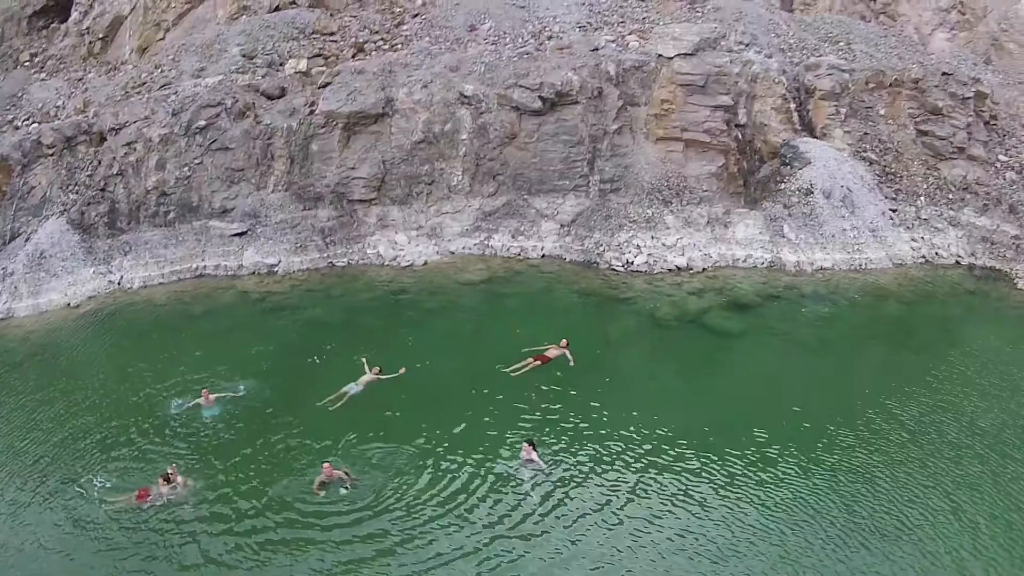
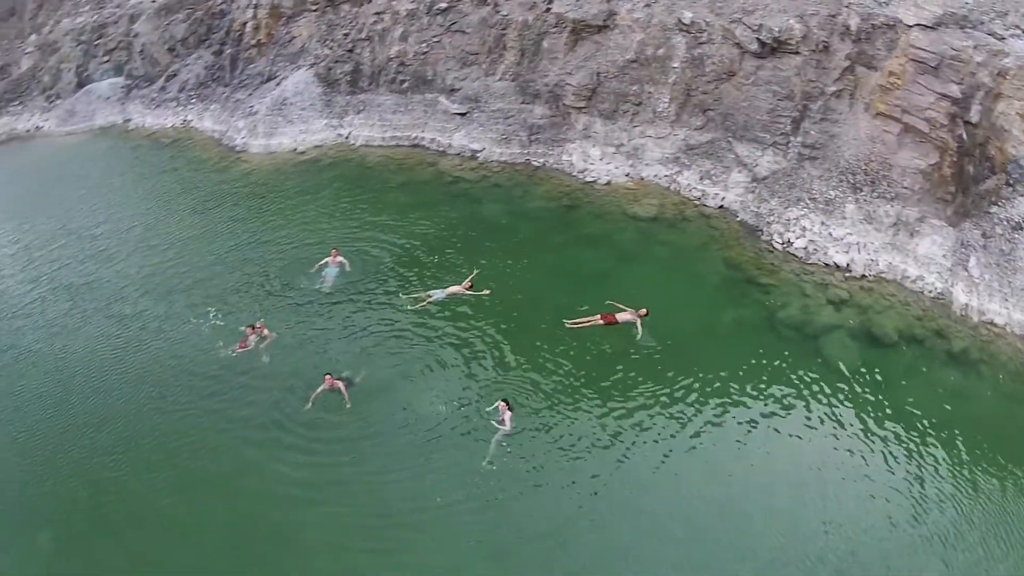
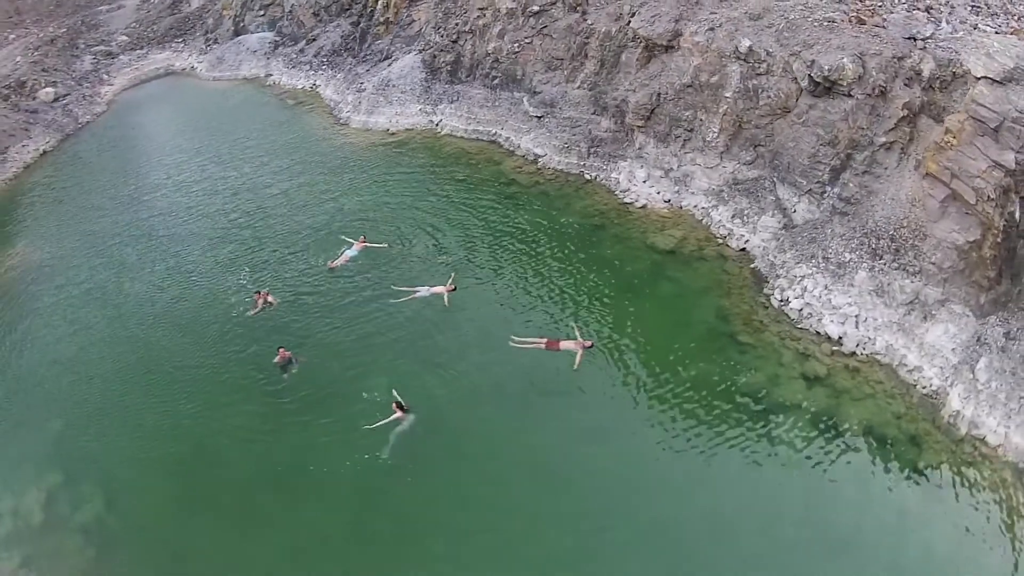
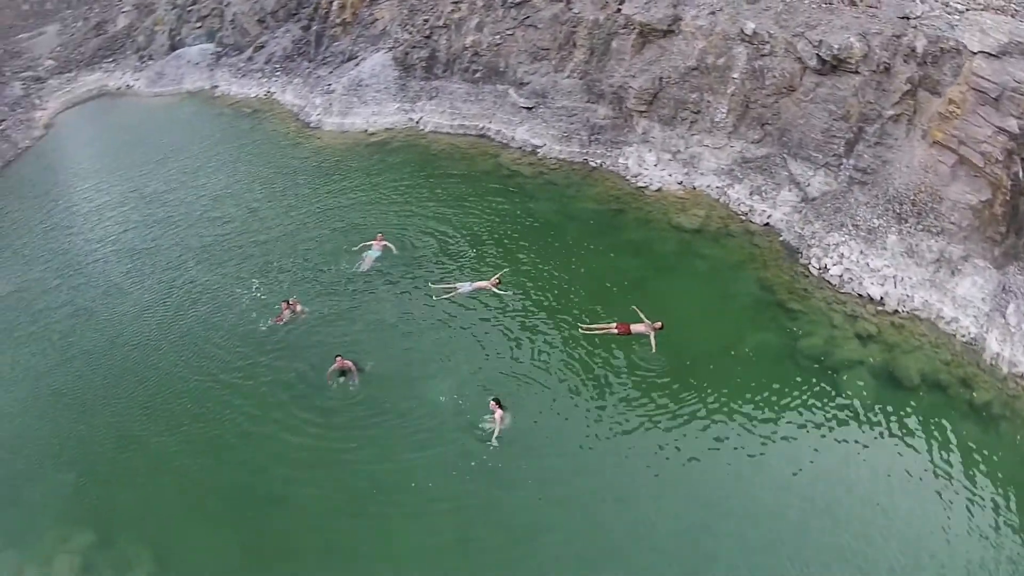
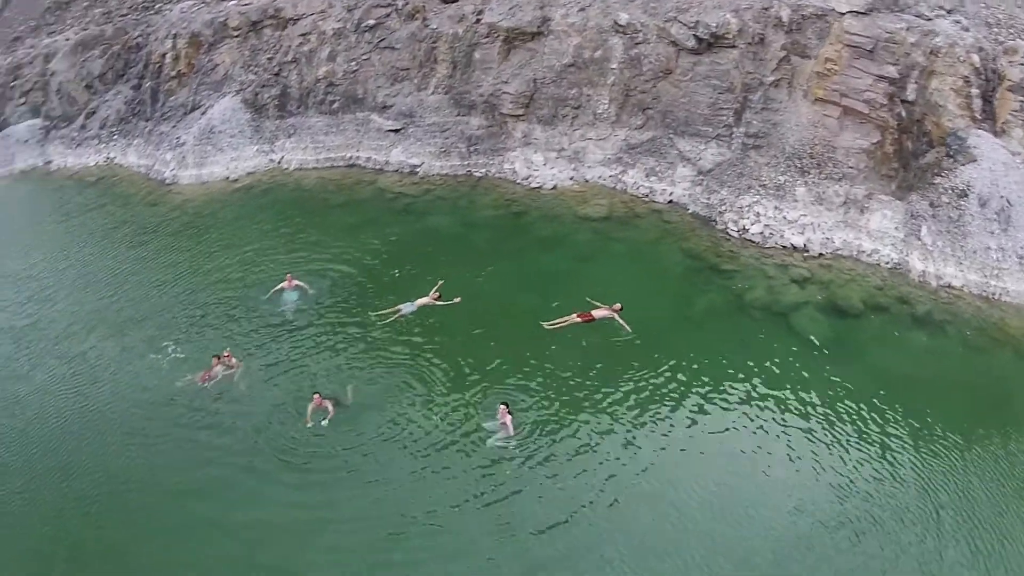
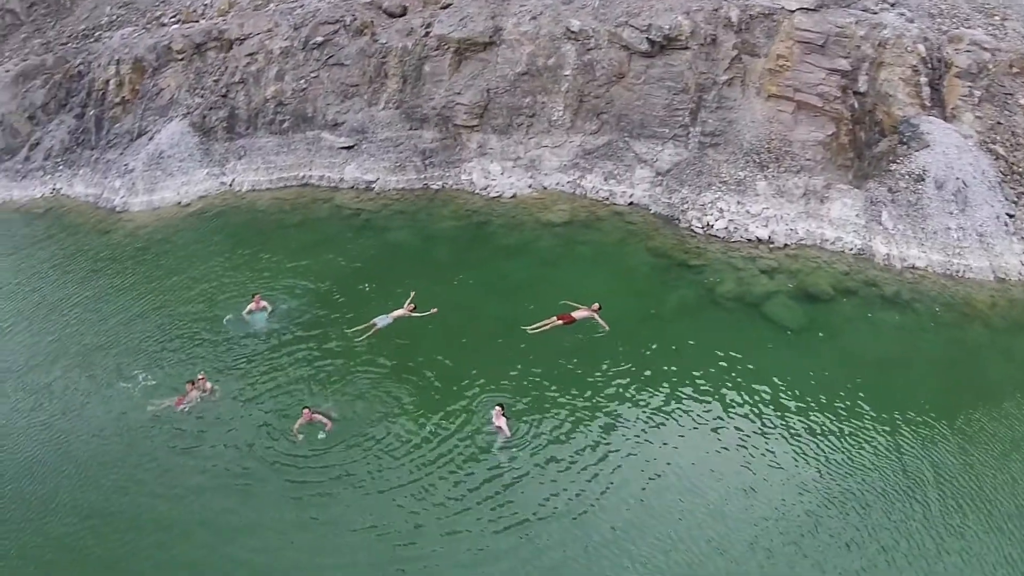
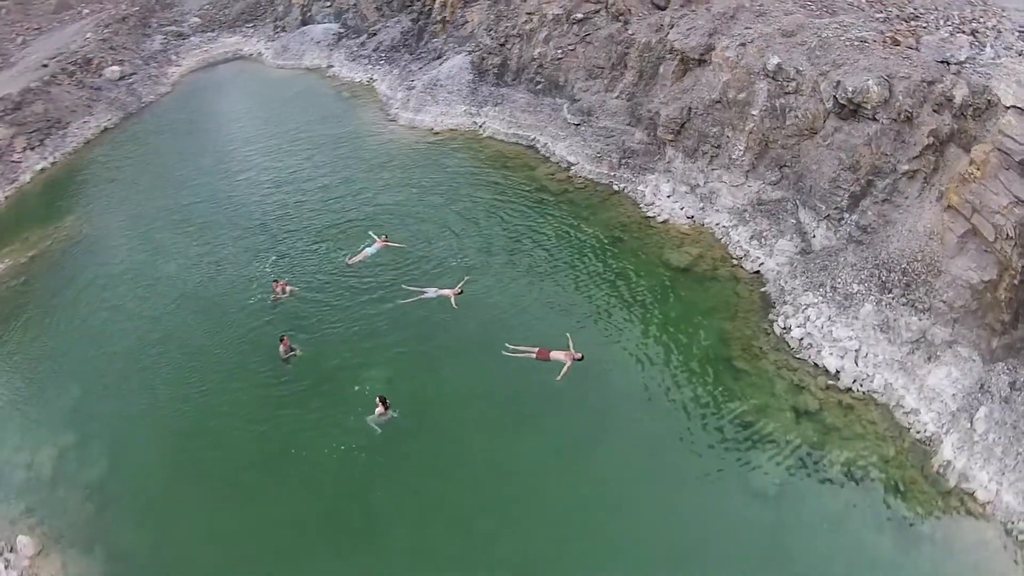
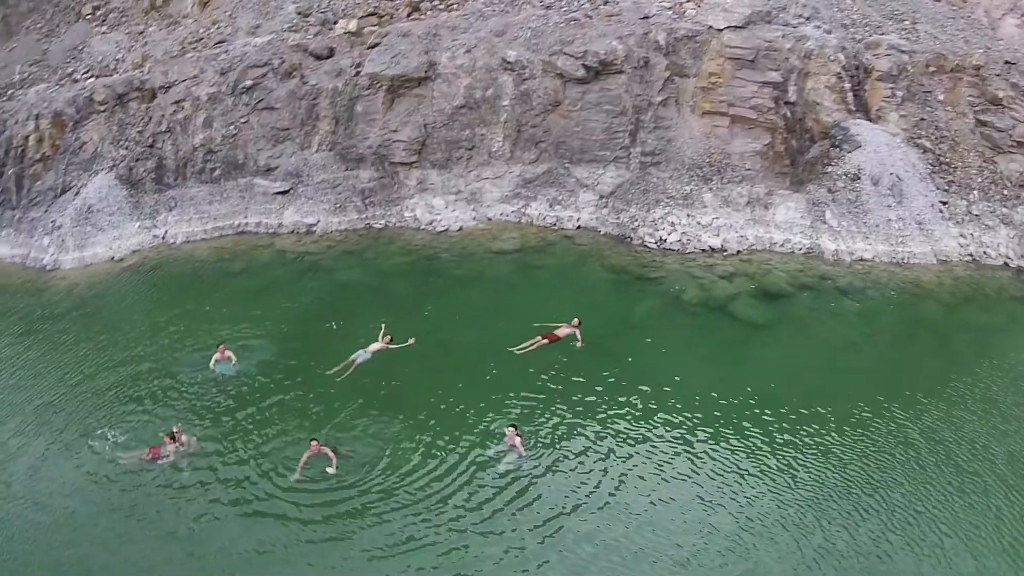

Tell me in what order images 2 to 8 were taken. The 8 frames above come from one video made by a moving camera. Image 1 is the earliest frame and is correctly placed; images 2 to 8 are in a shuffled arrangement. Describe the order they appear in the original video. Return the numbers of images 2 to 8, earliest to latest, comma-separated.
8, 6, 5, 2, 4, 3, 7
